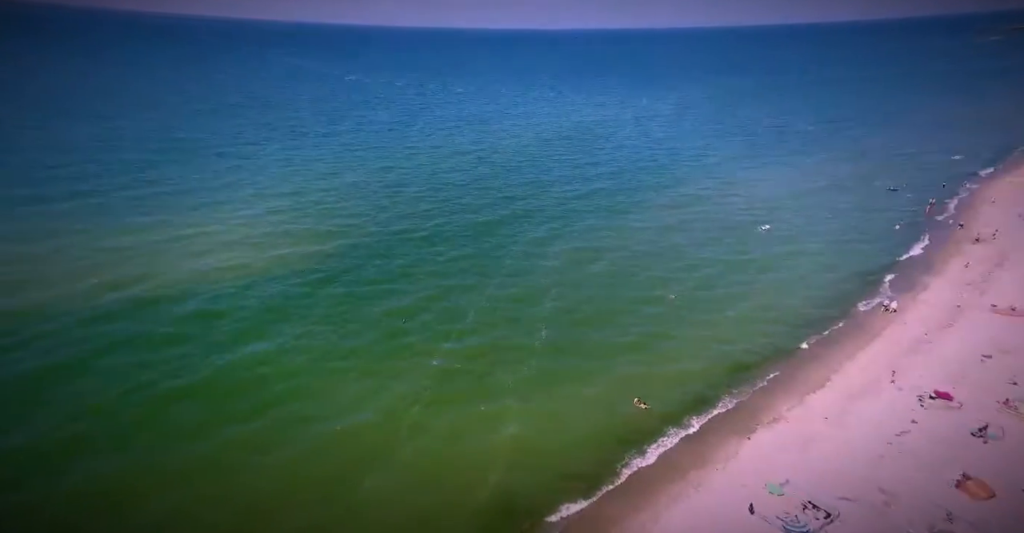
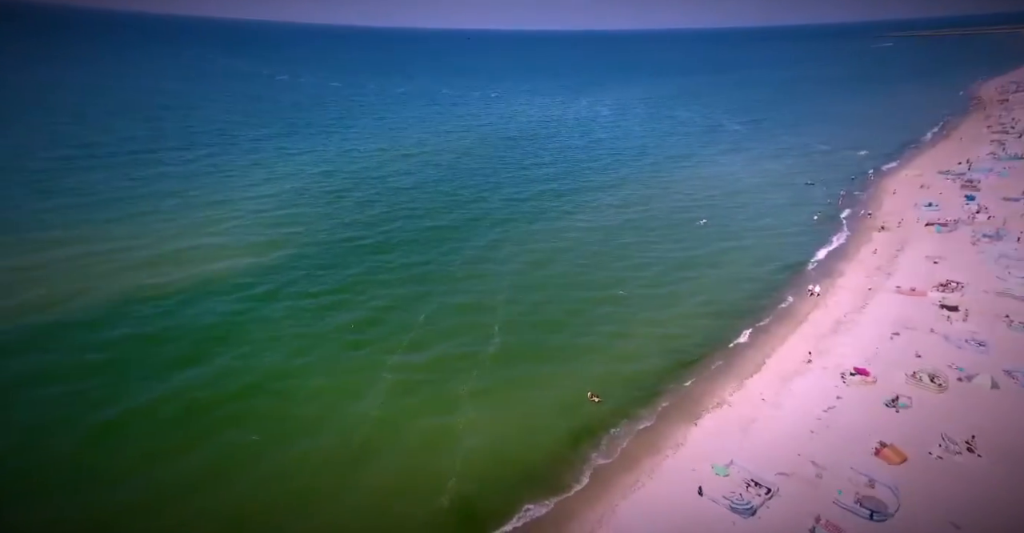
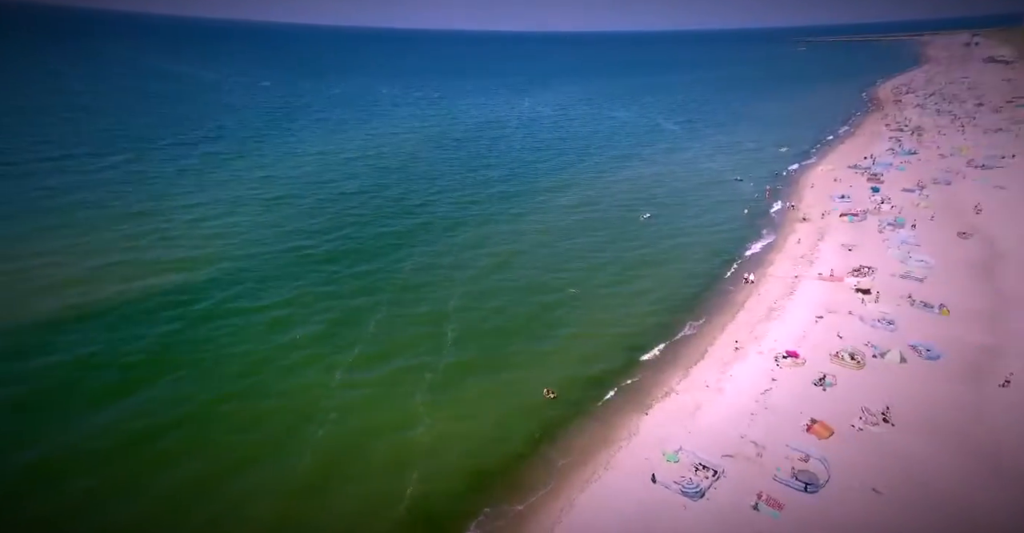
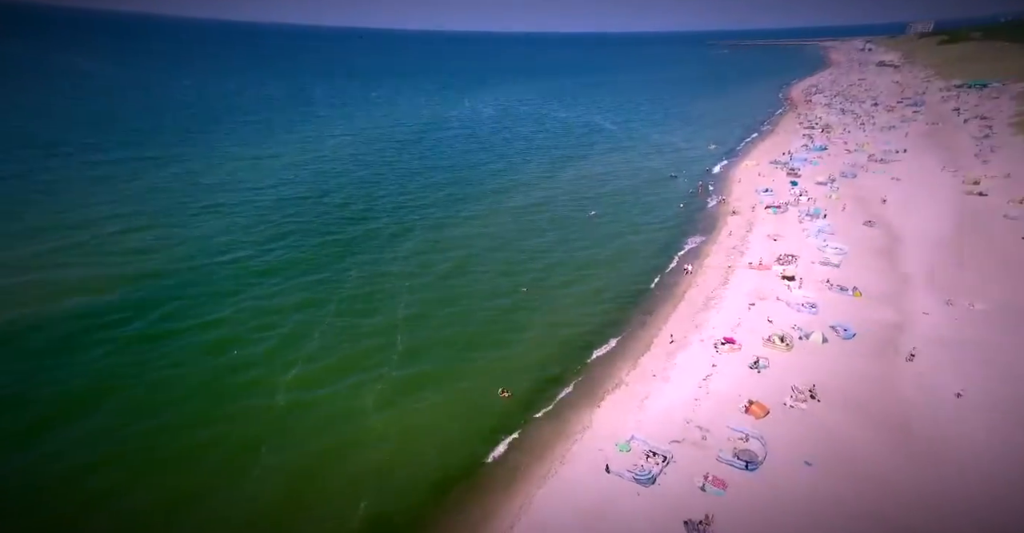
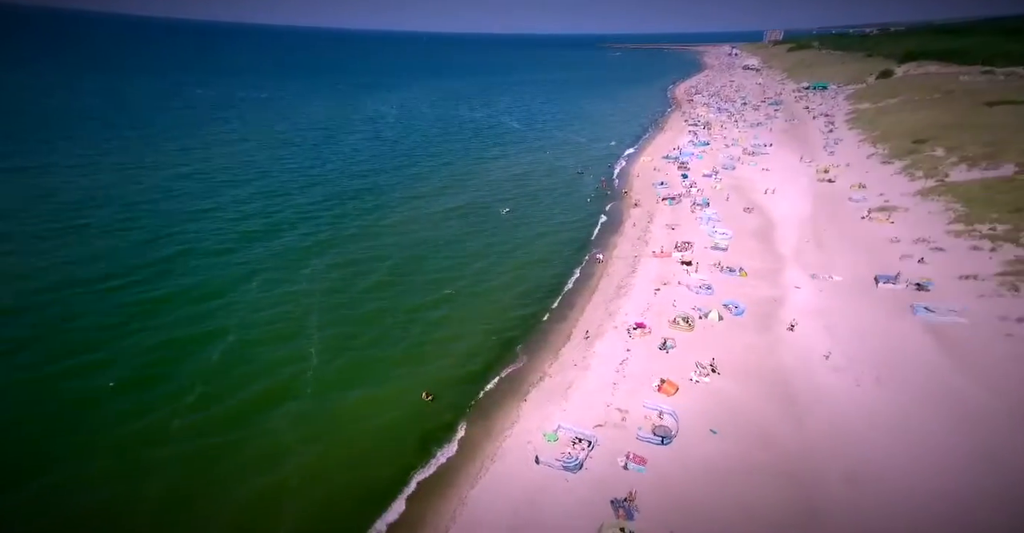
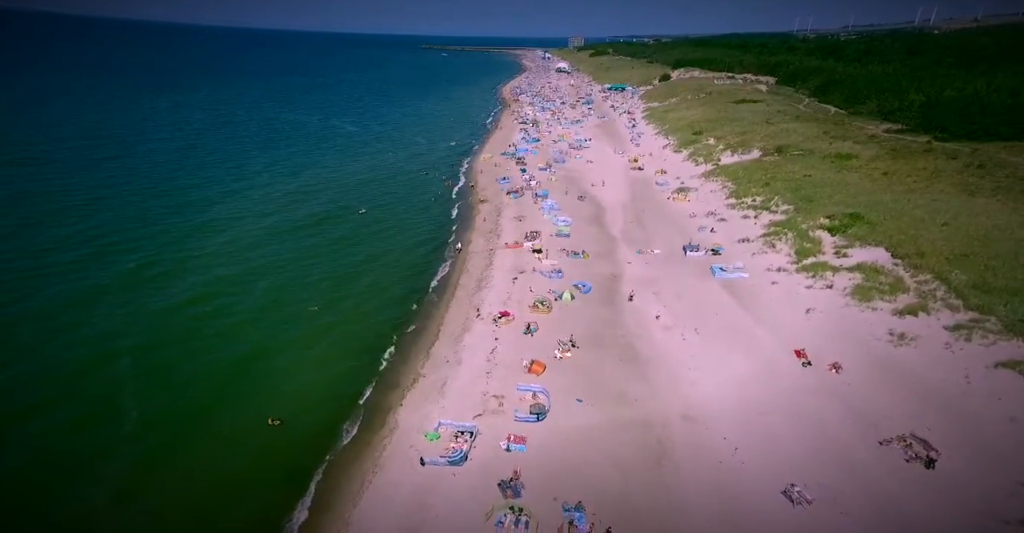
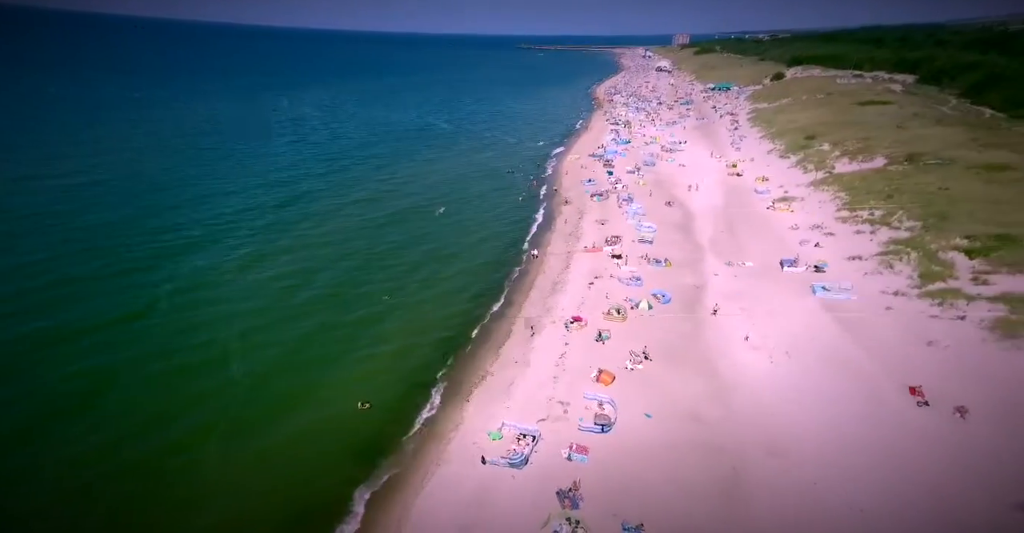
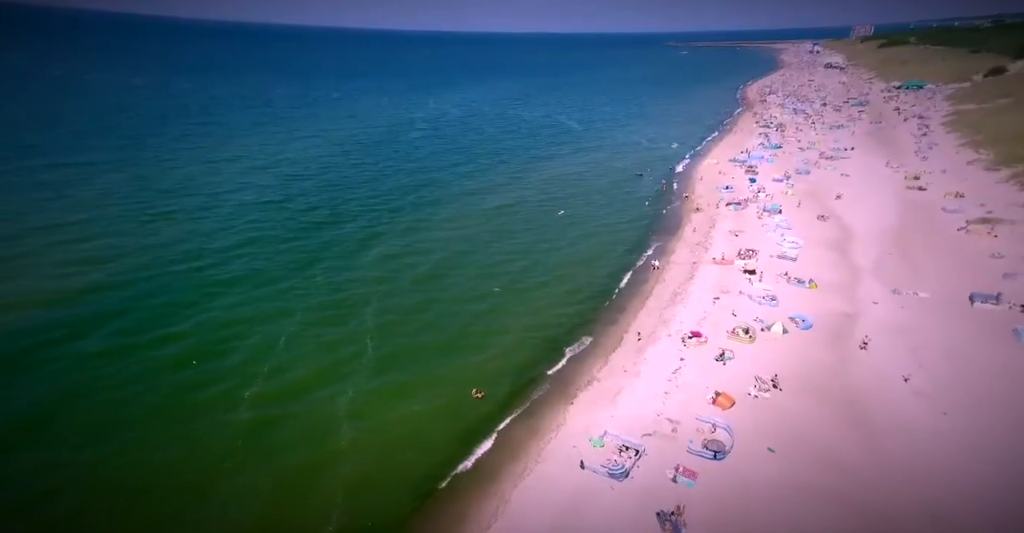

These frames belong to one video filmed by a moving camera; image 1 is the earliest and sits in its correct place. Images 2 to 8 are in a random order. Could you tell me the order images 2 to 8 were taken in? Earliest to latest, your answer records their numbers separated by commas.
2, 3, 4, 8, 5, 7, 6
